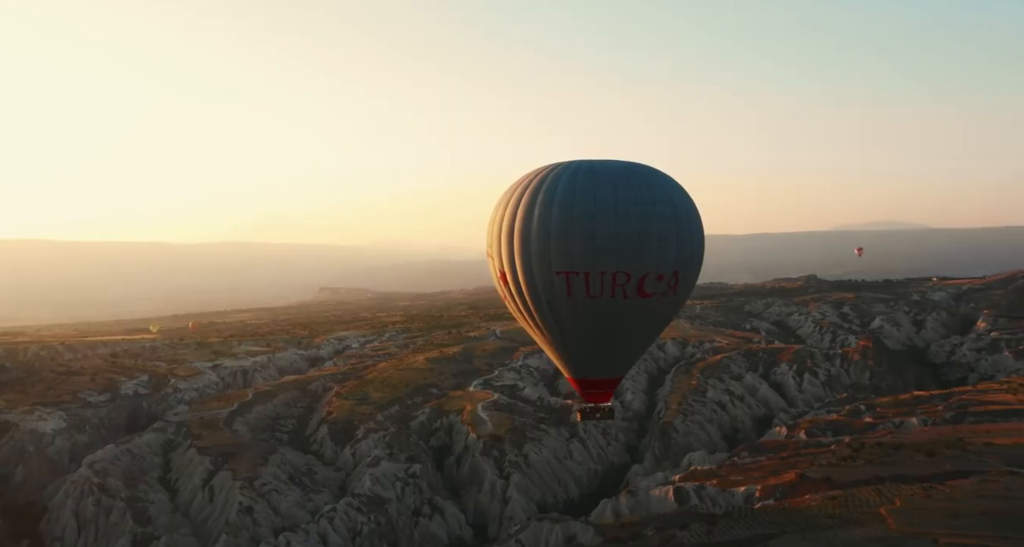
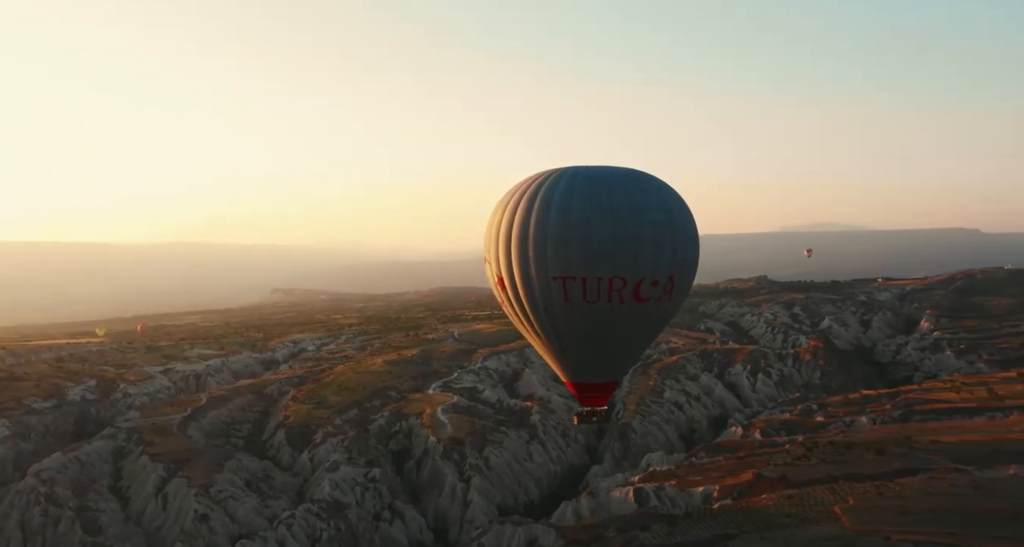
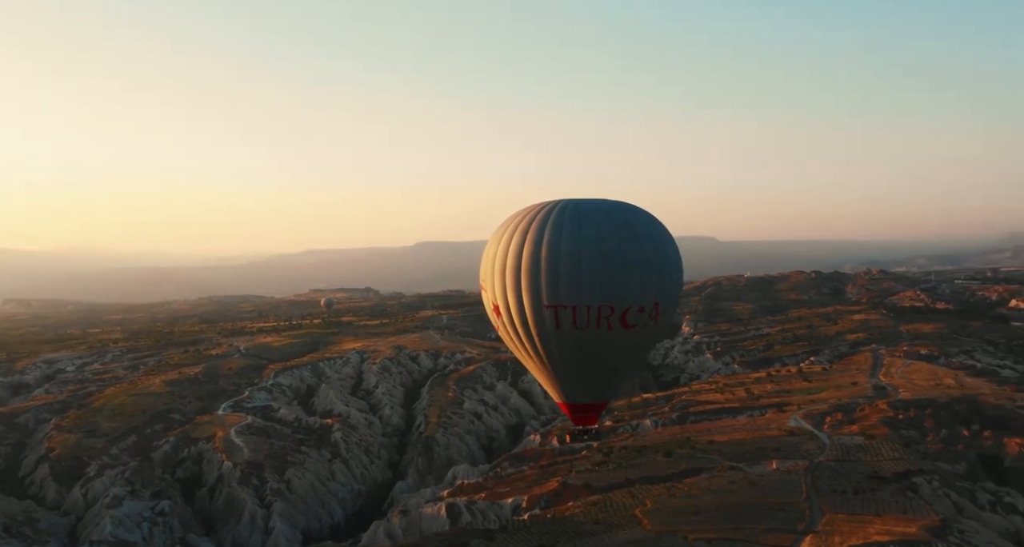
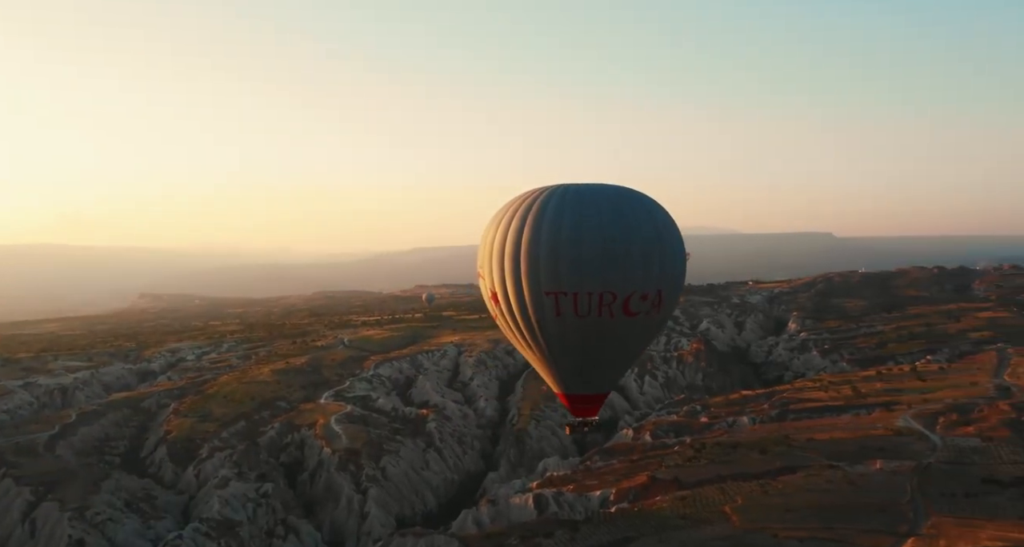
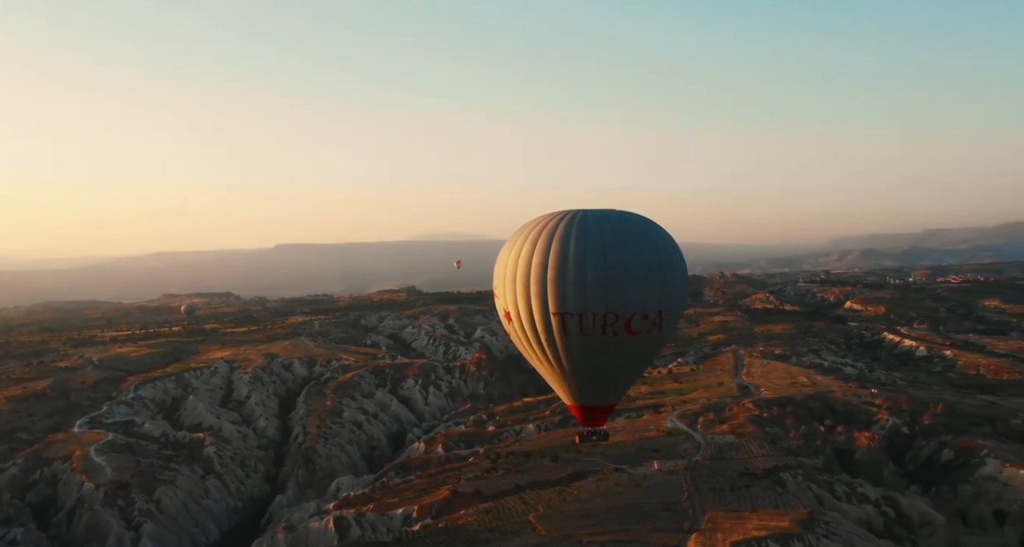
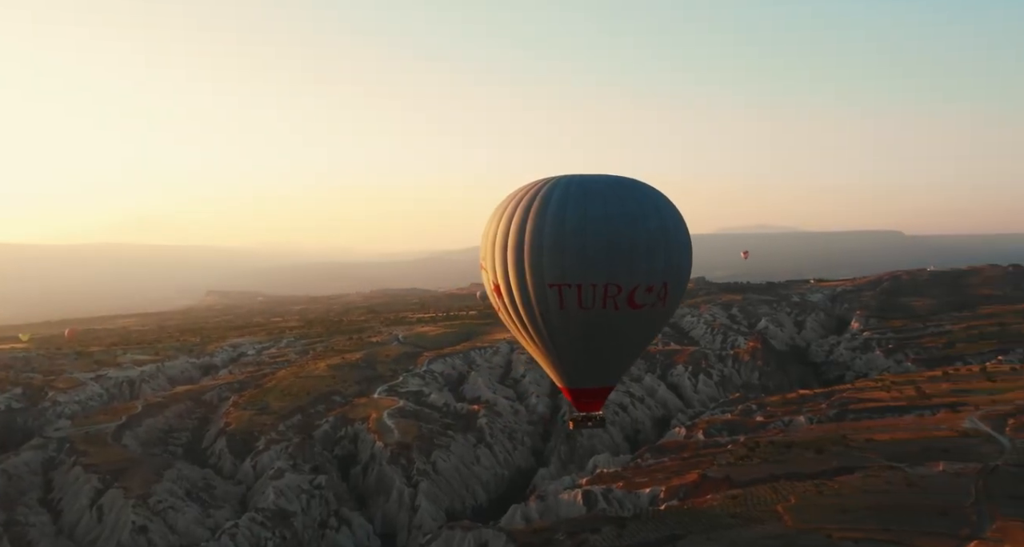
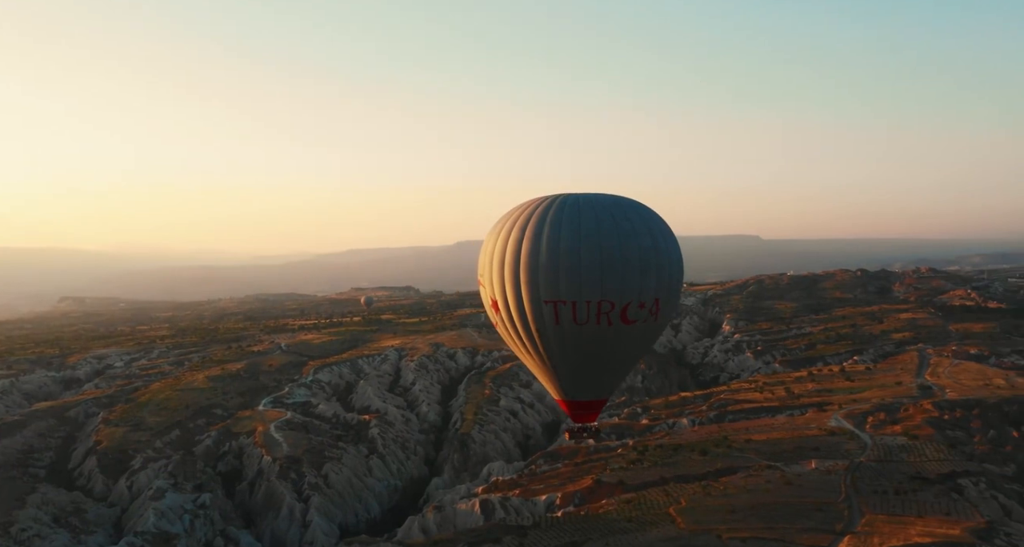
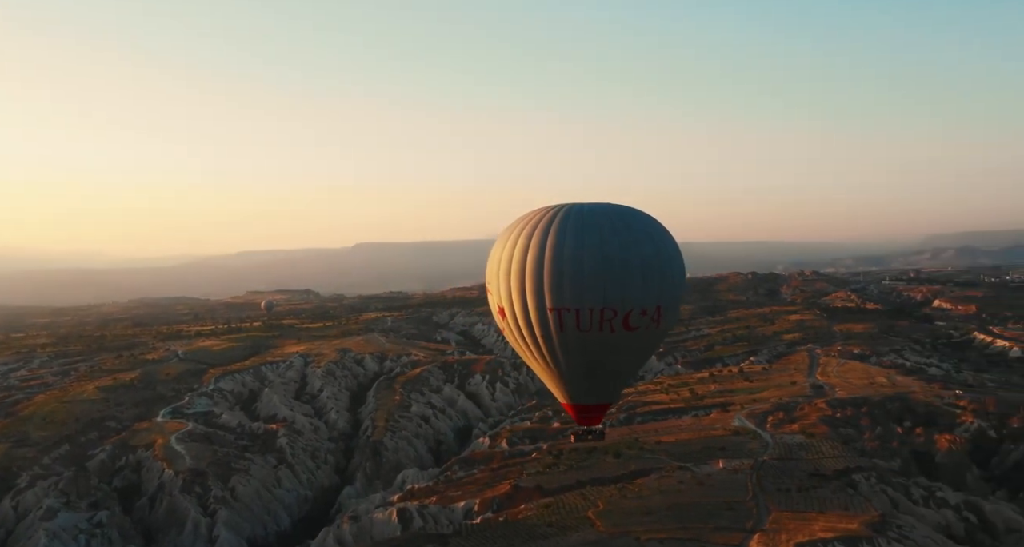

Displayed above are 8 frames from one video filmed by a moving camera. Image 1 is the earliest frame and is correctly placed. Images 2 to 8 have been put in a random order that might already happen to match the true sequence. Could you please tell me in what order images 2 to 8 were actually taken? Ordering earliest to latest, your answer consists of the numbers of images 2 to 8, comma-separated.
2, 6, 4, 7, 3, 8, 5
